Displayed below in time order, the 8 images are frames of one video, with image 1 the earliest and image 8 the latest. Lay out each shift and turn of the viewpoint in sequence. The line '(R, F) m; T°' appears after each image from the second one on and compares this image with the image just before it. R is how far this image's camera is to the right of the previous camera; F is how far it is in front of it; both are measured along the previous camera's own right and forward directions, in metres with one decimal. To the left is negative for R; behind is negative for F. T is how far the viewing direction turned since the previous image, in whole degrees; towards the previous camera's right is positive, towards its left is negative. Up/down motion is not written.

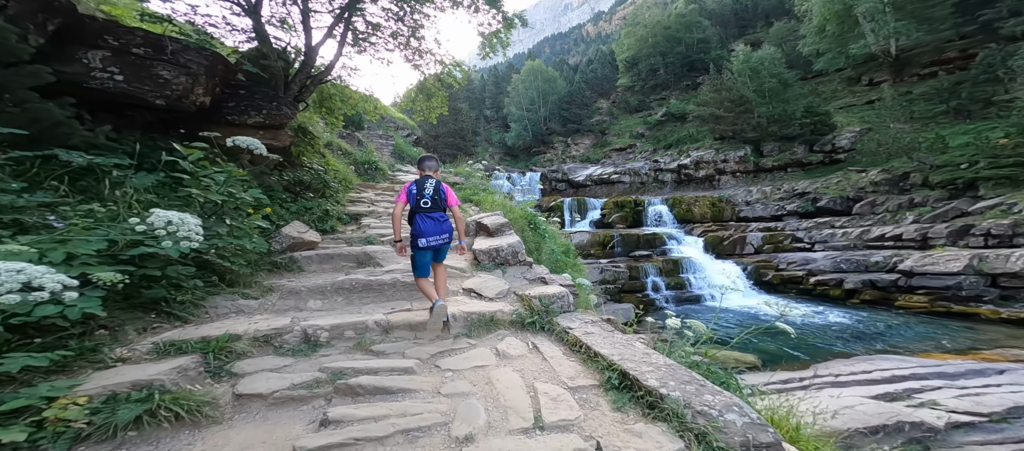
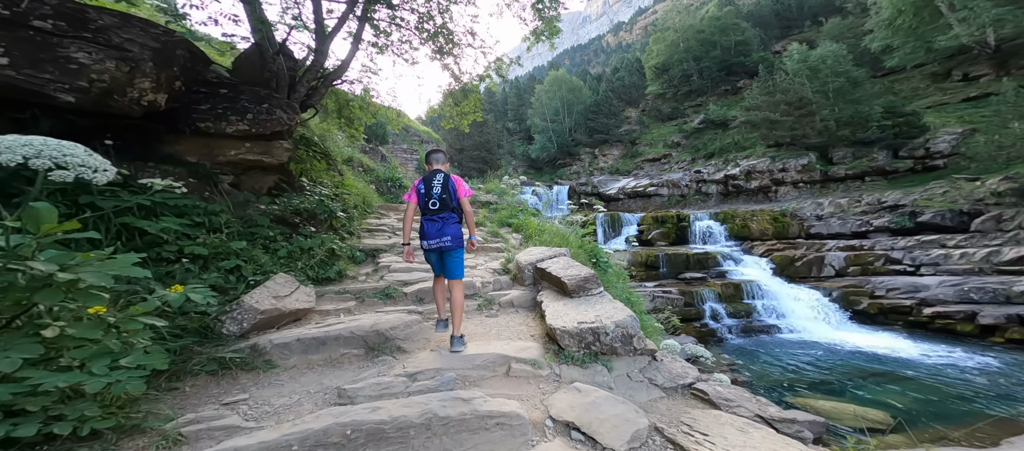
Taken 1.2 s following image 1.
(-0.6, +1.6) m; -4°
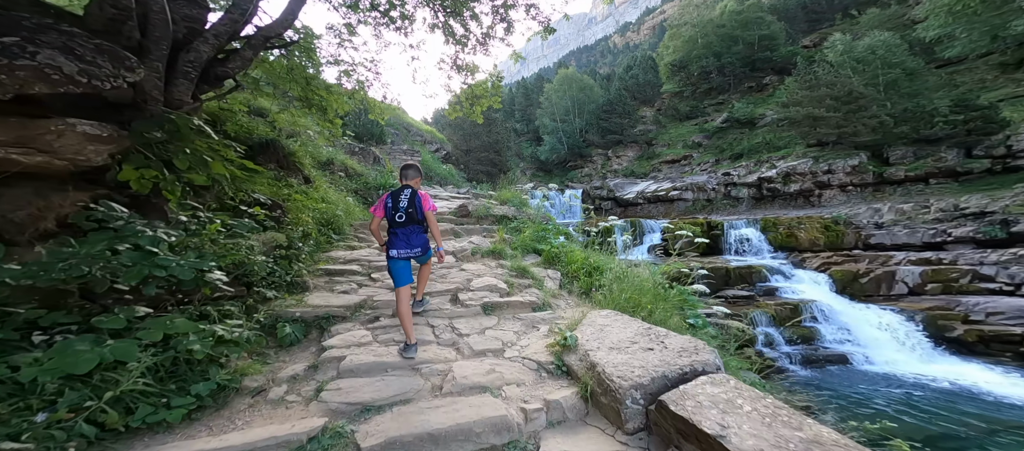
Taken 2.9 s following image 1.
(-0.4, +2.1) m; -1°
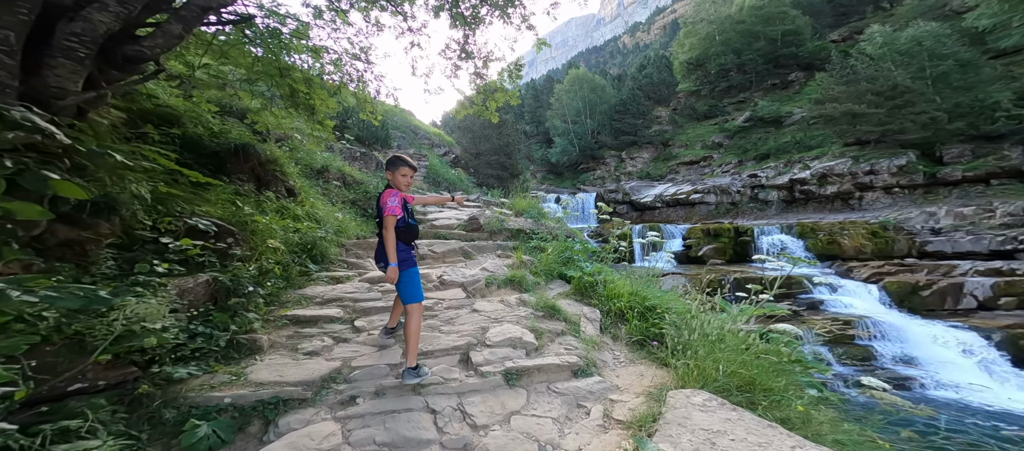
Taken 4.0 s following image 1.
(-0.1, +0.9) m; -2°
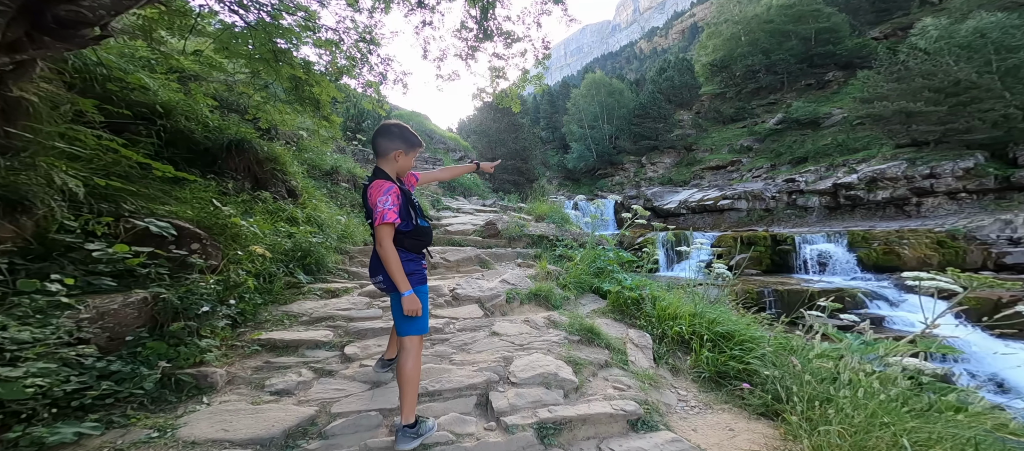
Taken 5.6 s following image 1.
(-0.1, +0.6) m; -3°
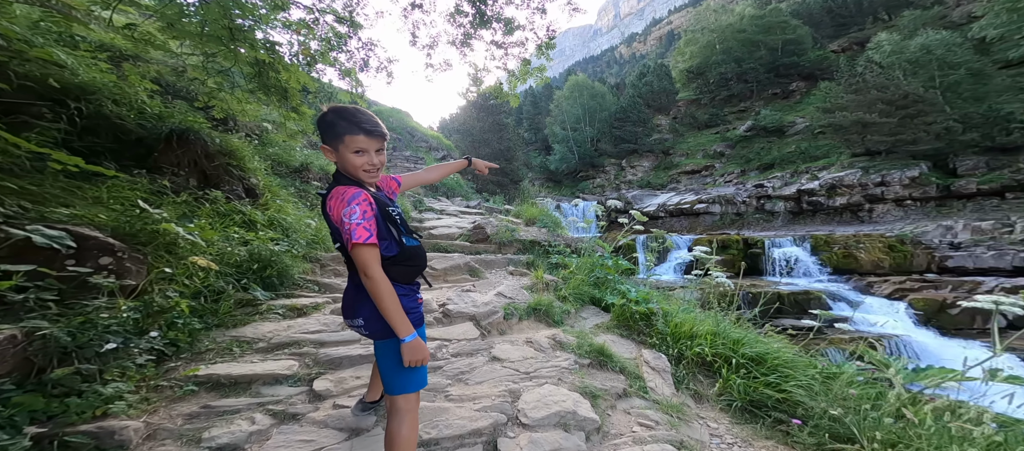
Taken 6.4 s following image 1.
(-0.2, +0.3) m; +4°
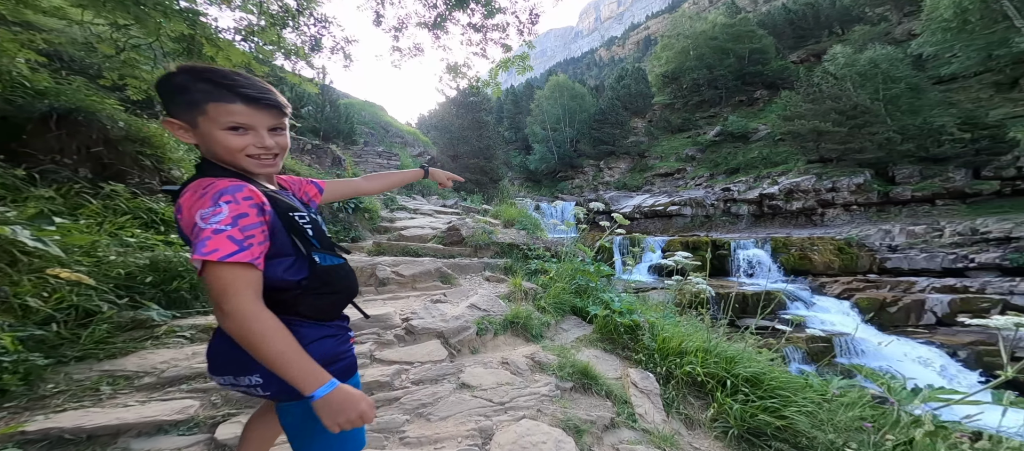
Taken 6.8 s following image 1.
(0.0, +0.3) m; +3°
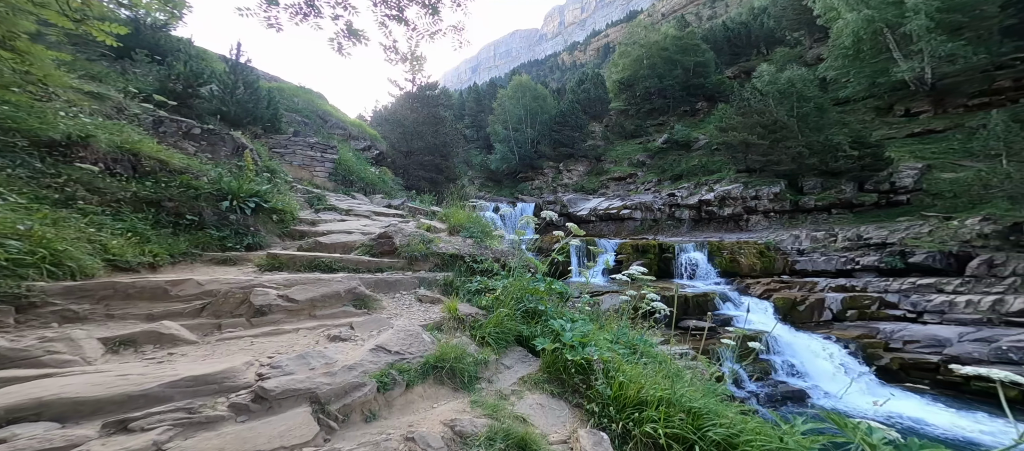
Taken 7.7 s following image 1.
(+0.2, +0.6) m; +6°
